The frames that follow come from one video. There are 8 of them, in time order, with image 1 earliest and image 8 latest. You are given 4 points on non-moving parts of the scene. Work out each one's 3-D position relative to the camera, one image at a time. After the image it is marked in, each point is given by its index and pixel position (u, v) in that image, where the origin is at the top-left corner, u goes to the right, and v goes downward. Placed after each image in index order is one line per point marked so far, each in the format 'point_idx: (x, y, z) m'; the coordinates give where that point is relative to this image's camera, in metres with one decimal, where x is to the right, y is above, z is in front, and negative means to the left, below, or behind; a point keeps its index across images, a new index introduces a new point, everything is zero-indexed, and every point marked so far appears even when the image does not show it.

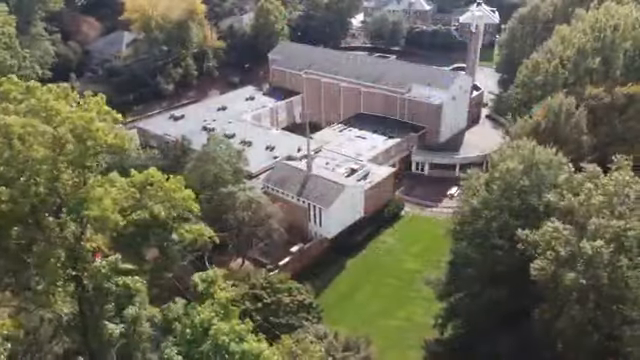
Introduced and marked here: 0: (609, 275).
0: (+8.9, -3.0, +19.6) m
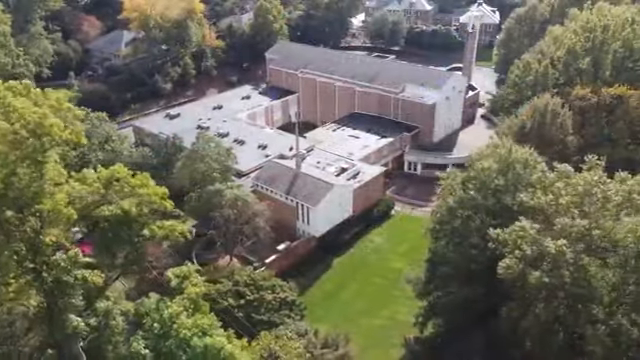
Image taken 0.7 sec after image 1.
0: (+7.8, -3.0, +19.7) m
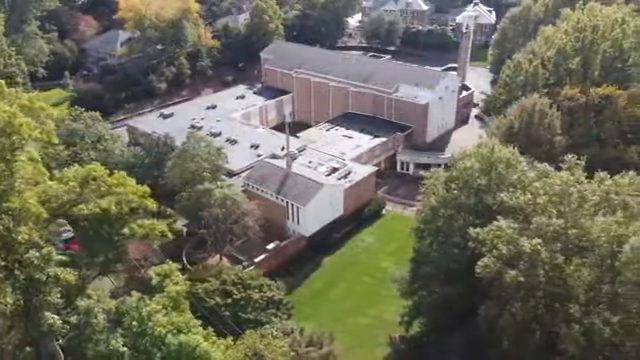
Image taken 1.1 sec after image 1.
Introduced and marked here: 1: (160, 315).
0: (+7.1, -3.0, +19.7) m
1: (-5.0, -4.2, +19.1) m
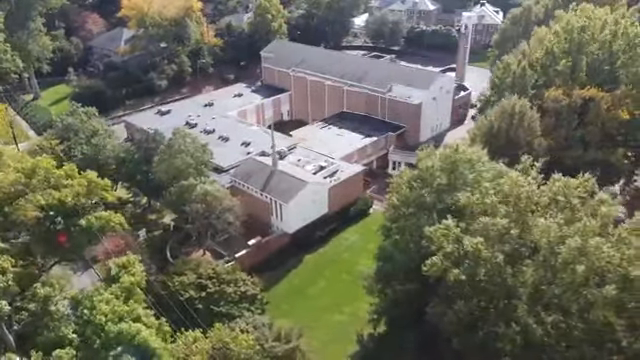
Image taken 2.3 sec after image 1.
0: (+5.3, -3.0, +19.9) m
1: (-6.9, -4.0, +19.8) m
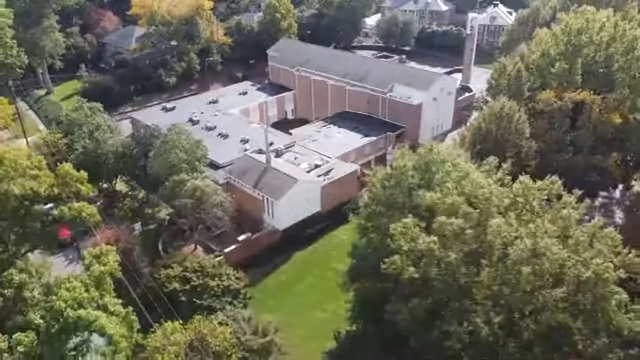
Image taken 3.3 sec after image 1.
0: (+3.9, -3.0, +20.0) m
1: (-8.3, -3.7, +20.5) m
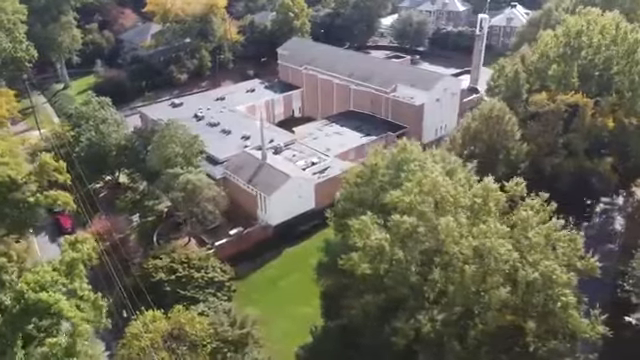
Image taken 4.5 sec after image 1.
0: (+2.3, -2.9, +20.3) m
1: (-9.8, -3.3, +21.4) m
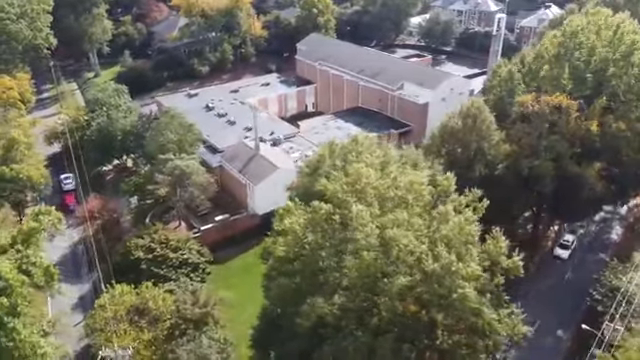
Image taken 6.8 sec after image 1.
0: (-0.5, -2.4, +20.8) m
1: (-12.5, -2.3, +23.3) m
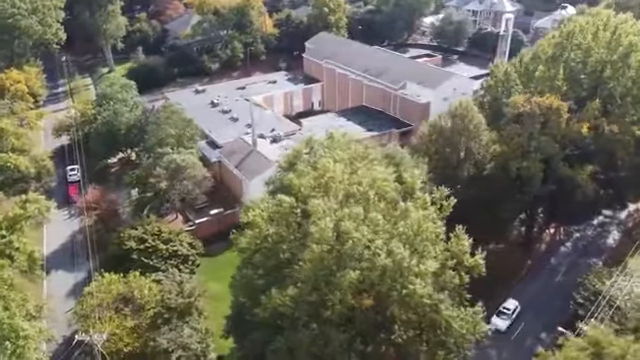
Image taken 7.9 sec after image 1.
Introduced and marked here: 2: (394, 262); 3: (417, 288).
0: (-1.9, -2.2, +21.2) m
1: (-13.7, -1.8, +24.3) m
2: (+2.4, -2.5, +19.5) m
3: (+3.2, -3.4, +19.5) m
